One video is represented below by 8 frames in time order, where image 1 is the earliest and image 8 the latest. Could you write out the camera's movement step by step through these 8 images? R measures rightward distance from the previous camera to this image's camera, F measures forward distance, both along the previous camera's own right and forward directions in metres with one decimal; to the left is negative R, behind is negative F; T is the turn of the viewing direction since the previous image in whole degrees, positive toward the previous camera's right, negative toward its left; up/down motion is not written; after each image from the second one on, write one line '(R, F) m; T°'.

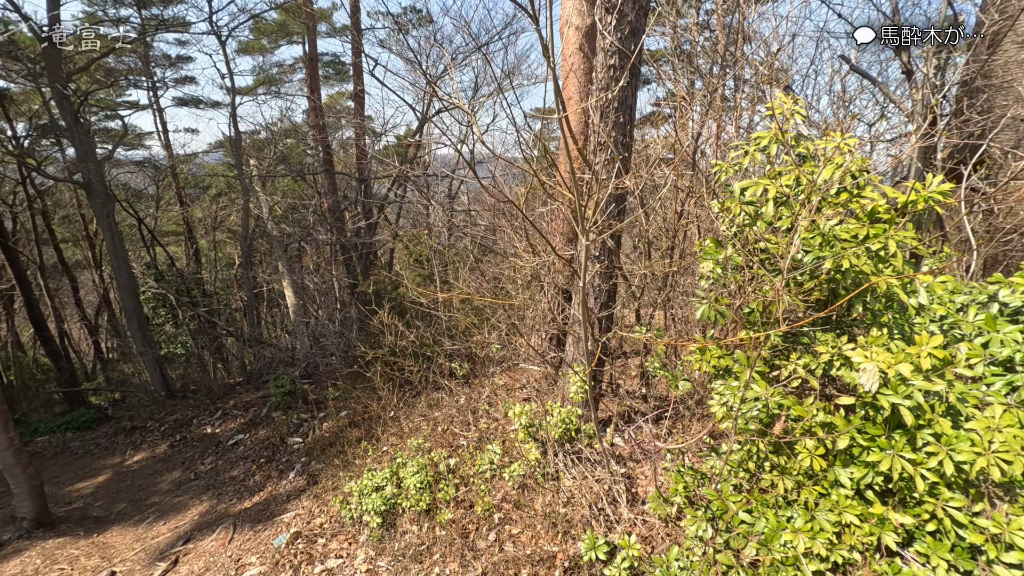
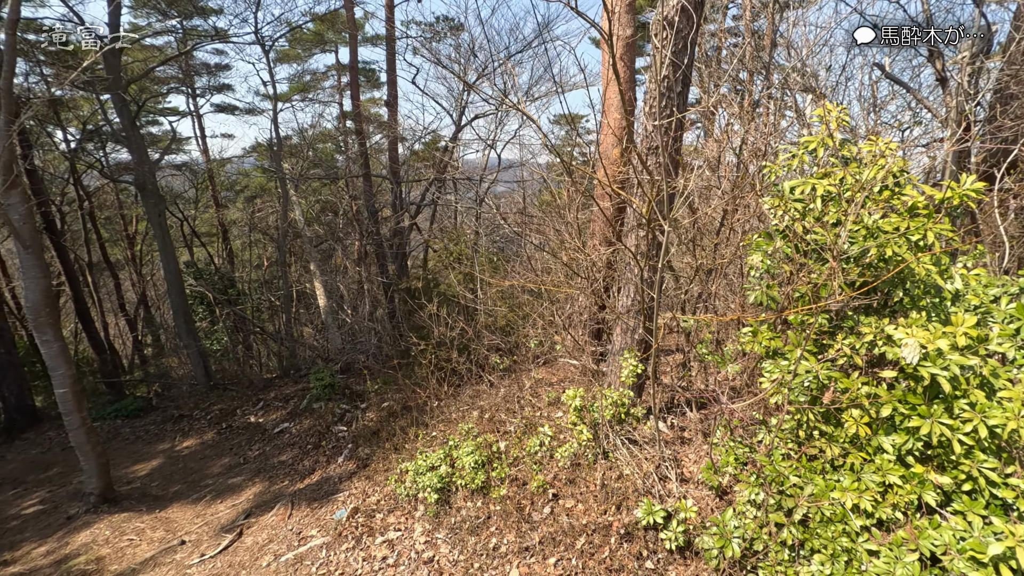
(-0.2, -0.2) m; -2°
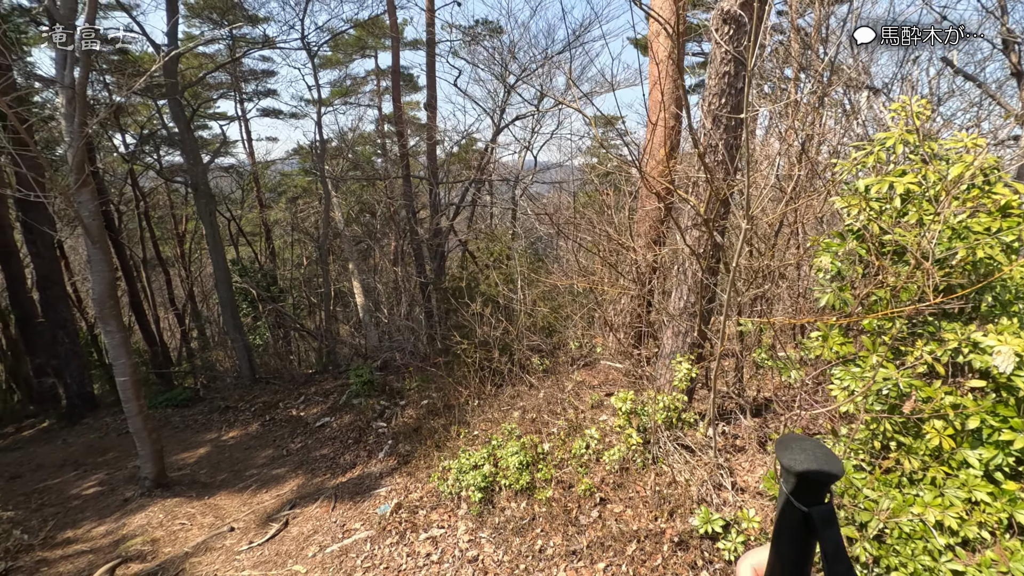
(-0.1, 0.0) m; -4°
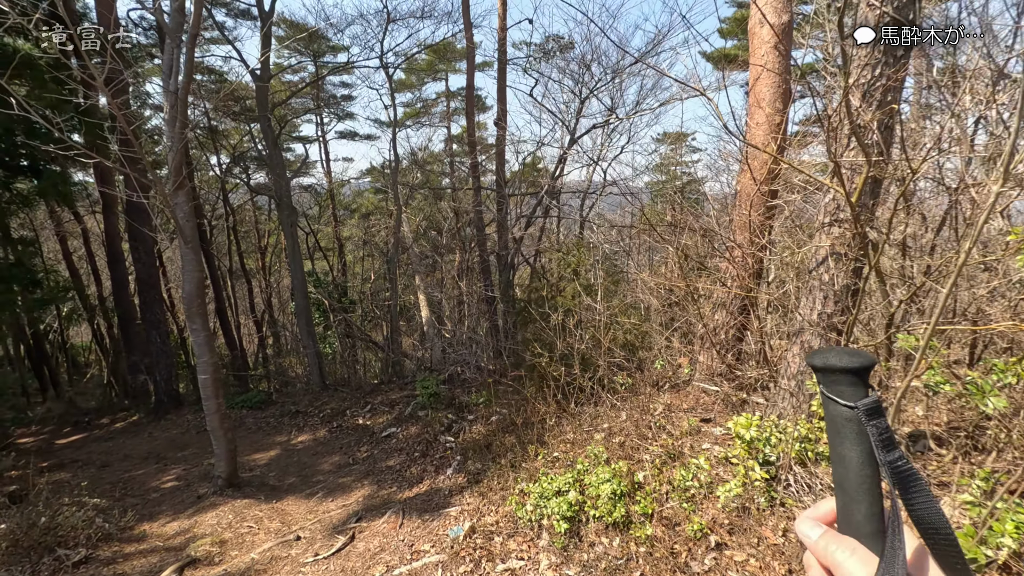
(-0.2, +0.3) m; -7°
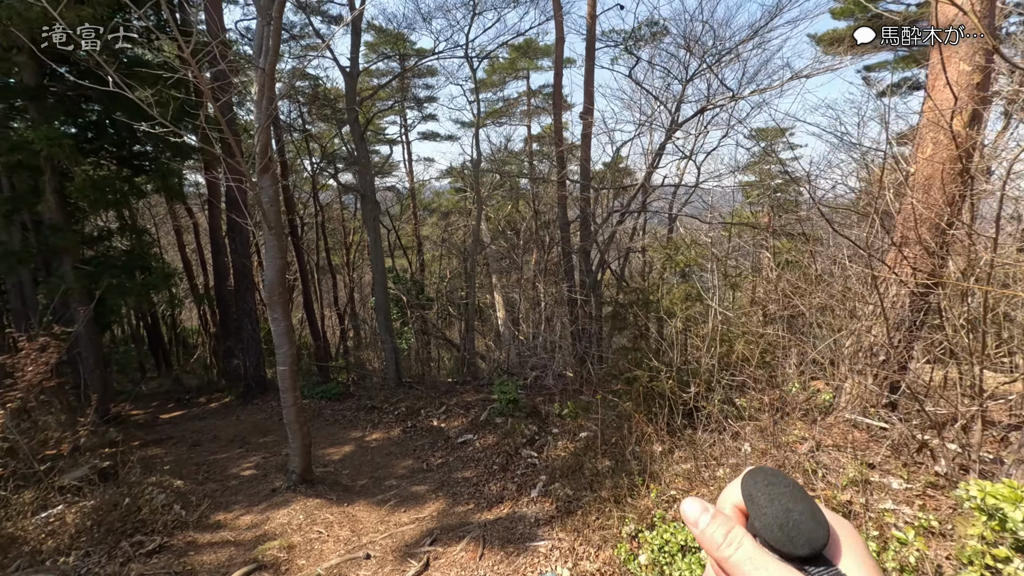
(-0.3, +0.6) m; -8°
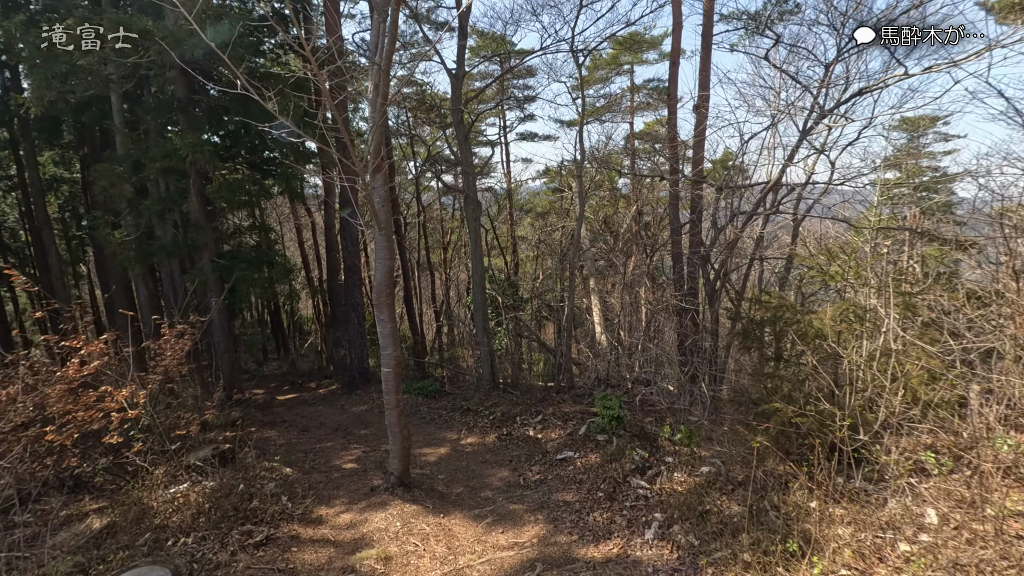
(-0.2, +0.4) m; -11°
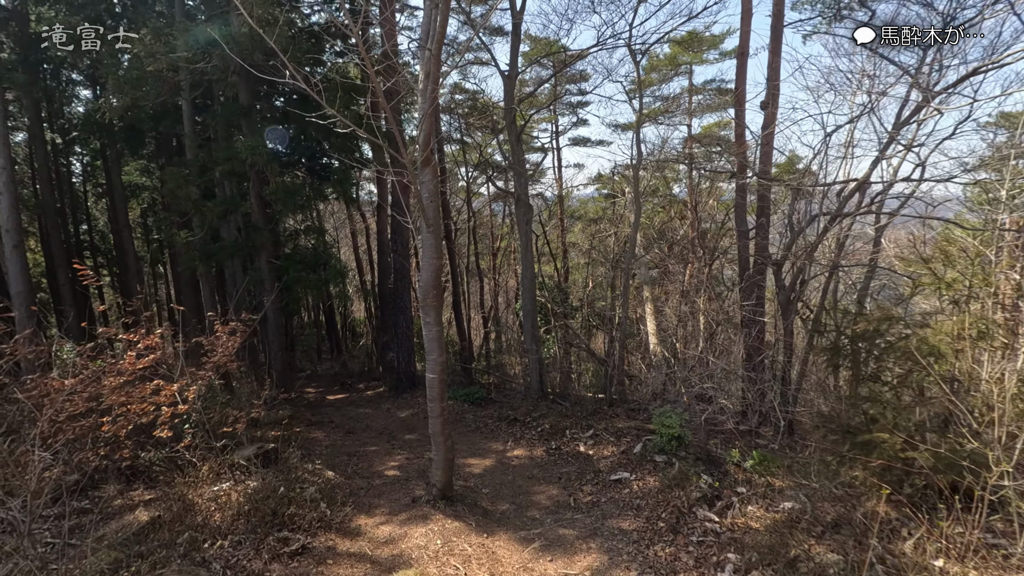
(-0.1, +0.4) m; -6°
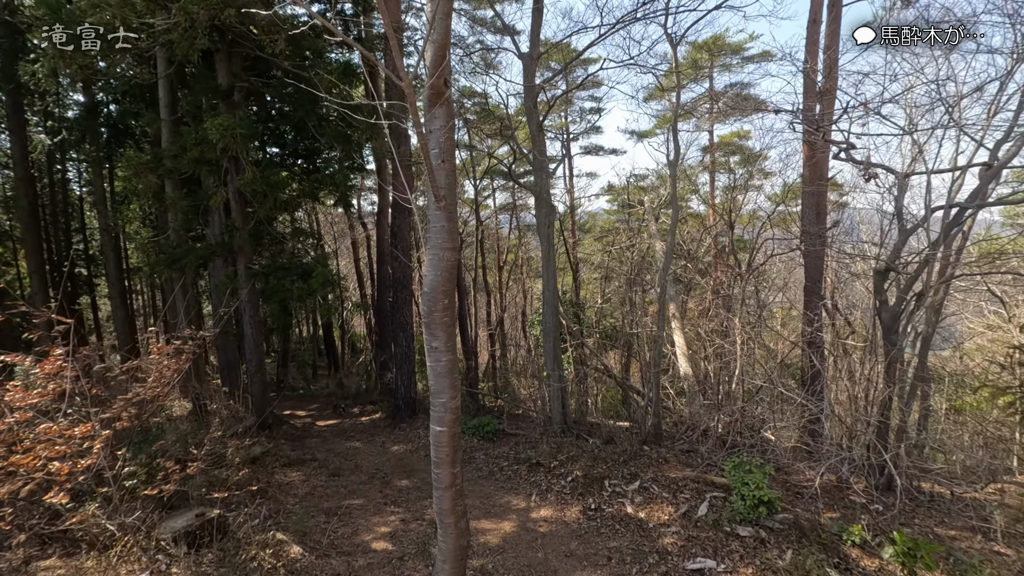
(-0.3, +1.5) m; 0°
